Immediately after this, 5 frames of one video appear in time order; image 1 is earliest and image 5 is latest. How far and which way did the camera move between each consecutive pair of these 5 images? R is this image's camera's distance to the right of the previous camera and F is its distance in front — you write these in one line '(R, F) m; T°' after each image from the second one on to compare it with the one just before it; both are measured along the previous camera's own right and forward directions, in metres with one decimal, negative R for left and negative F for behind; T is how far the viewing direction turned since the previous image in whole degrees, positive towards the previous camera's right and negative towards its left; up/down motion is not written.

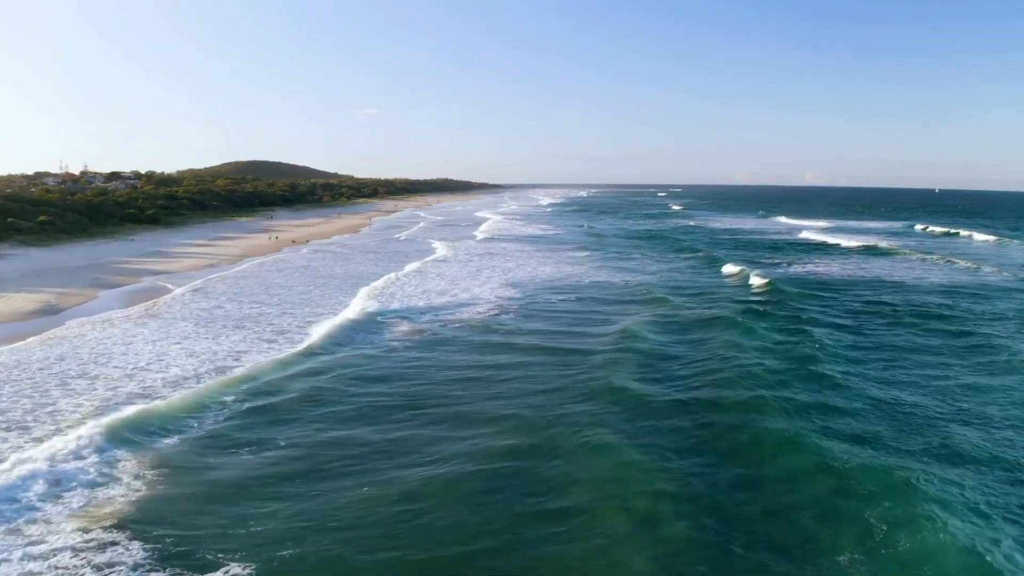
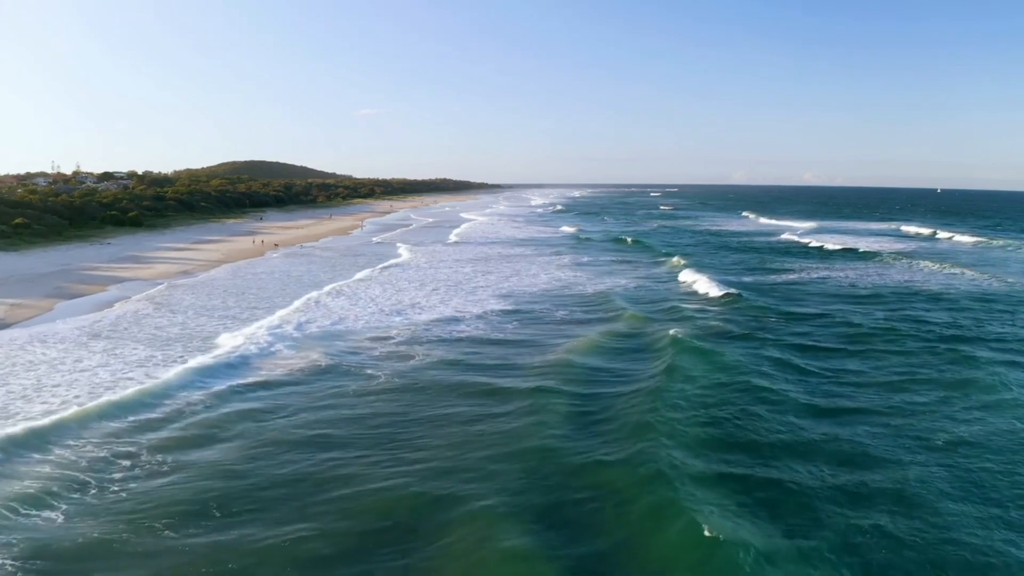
(+0.4, +1.9) m; 0°
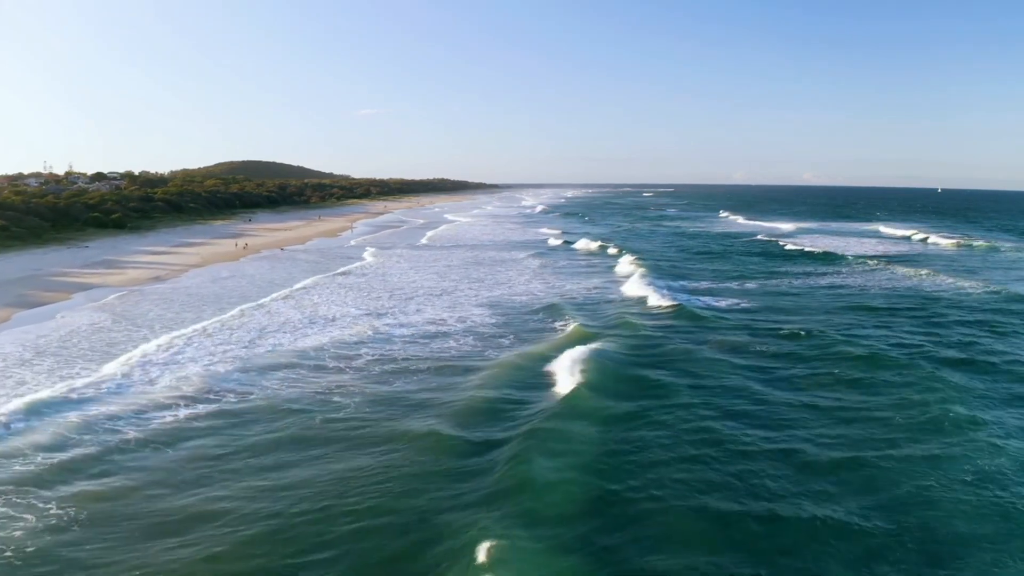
(+0.5, +1.4) m; 0°
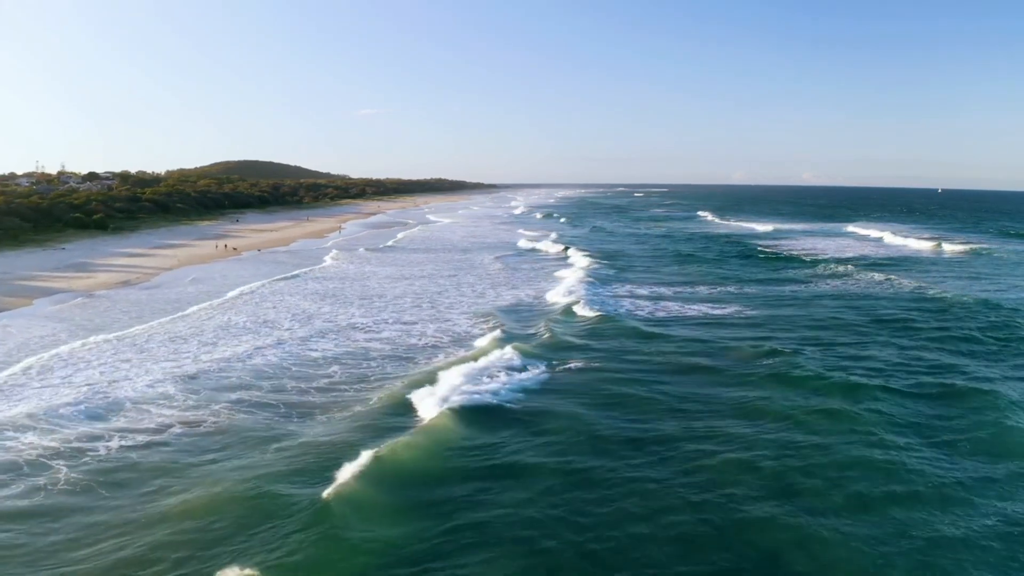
(+0.7, +1.0) m; 0°
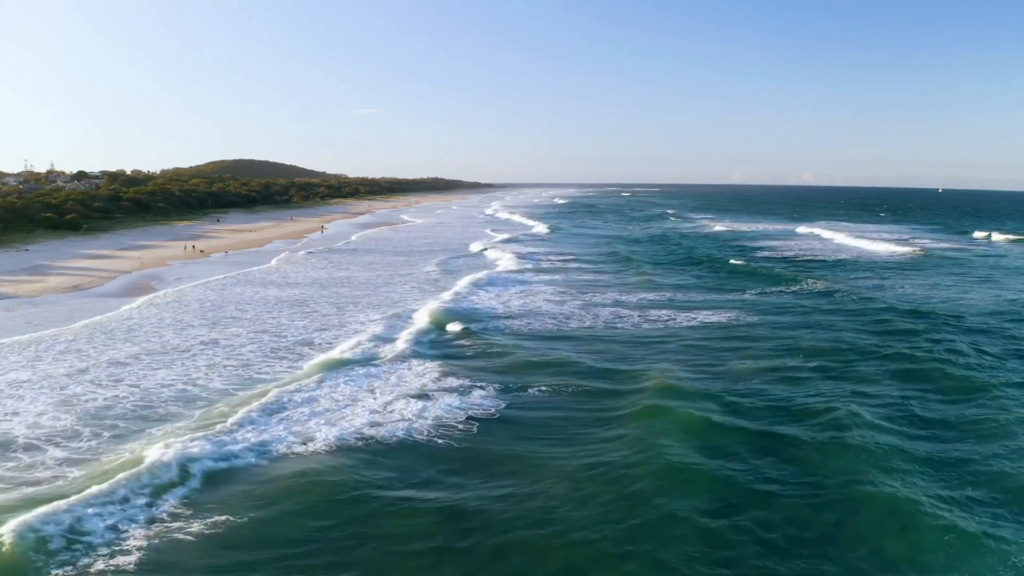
(+1.0, +1.6) m; 0°
